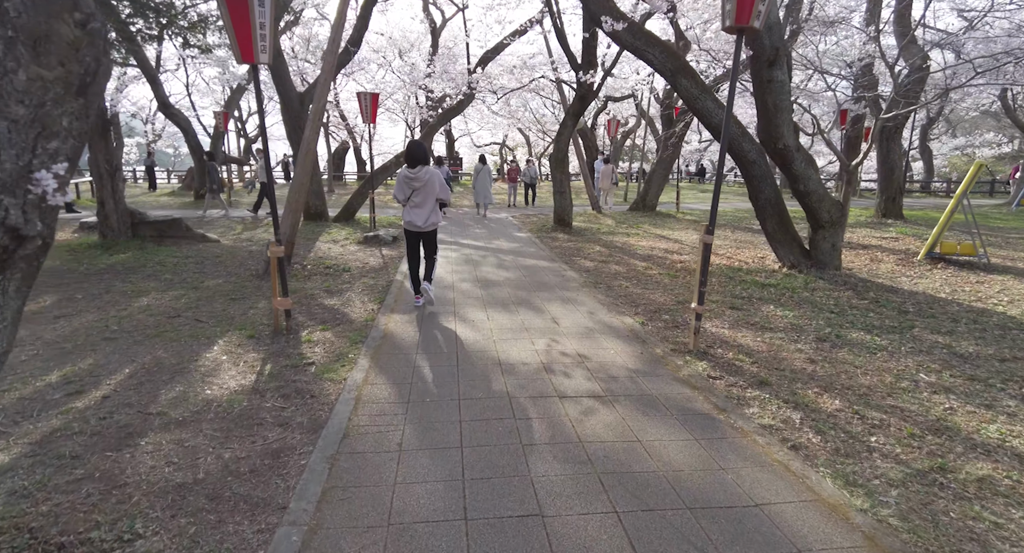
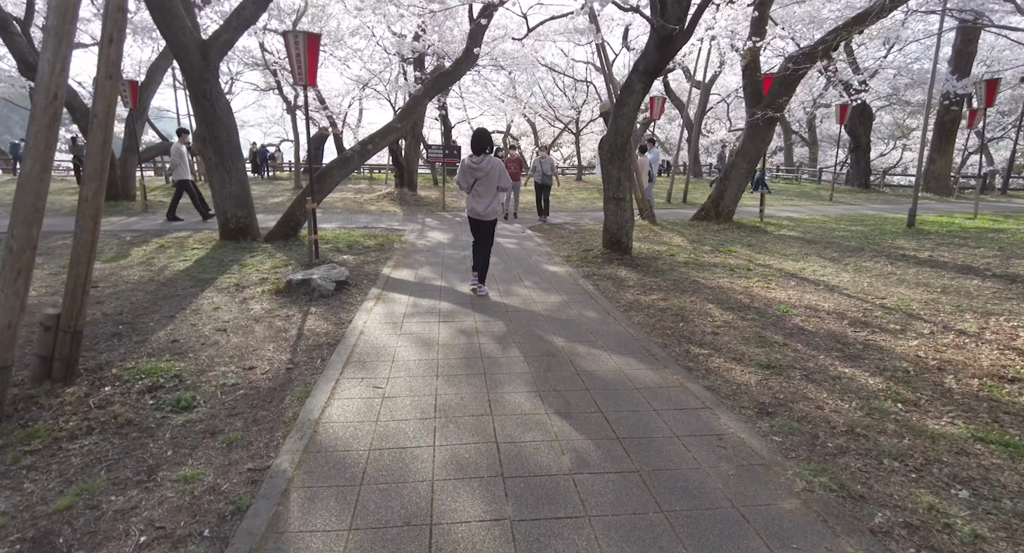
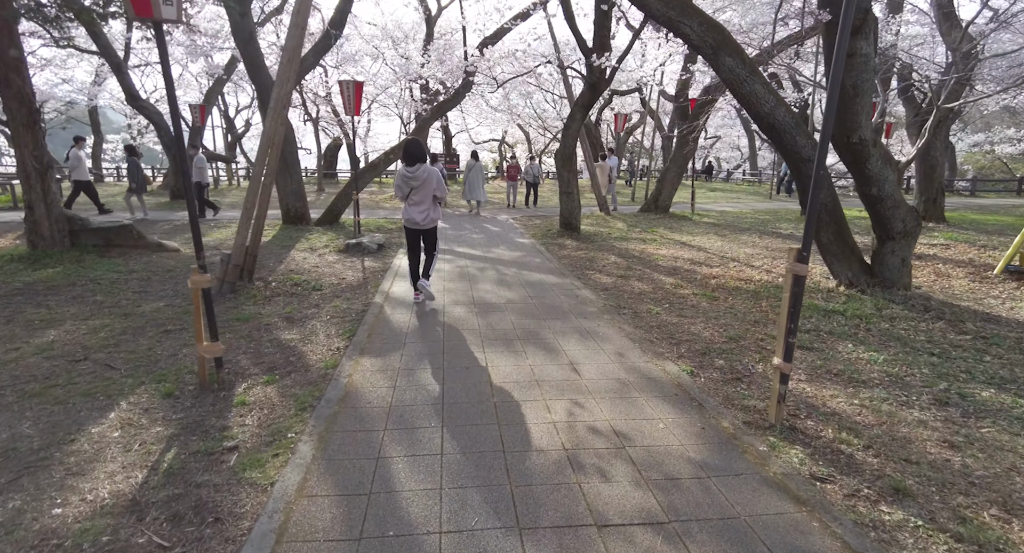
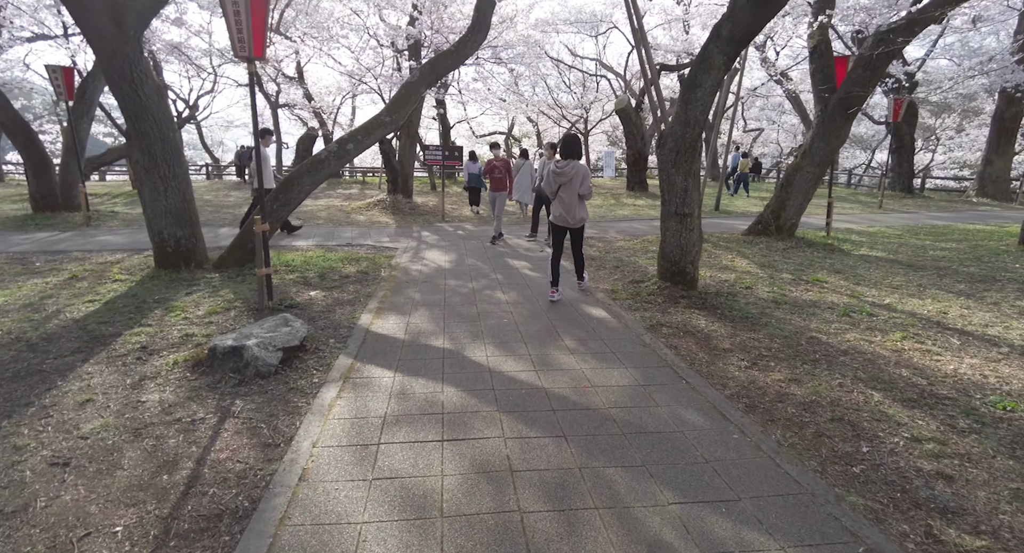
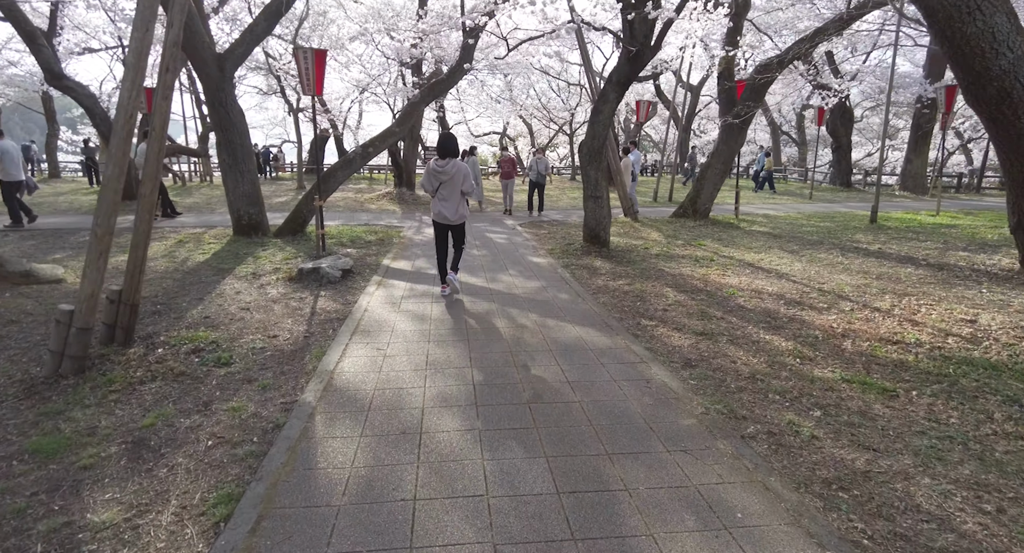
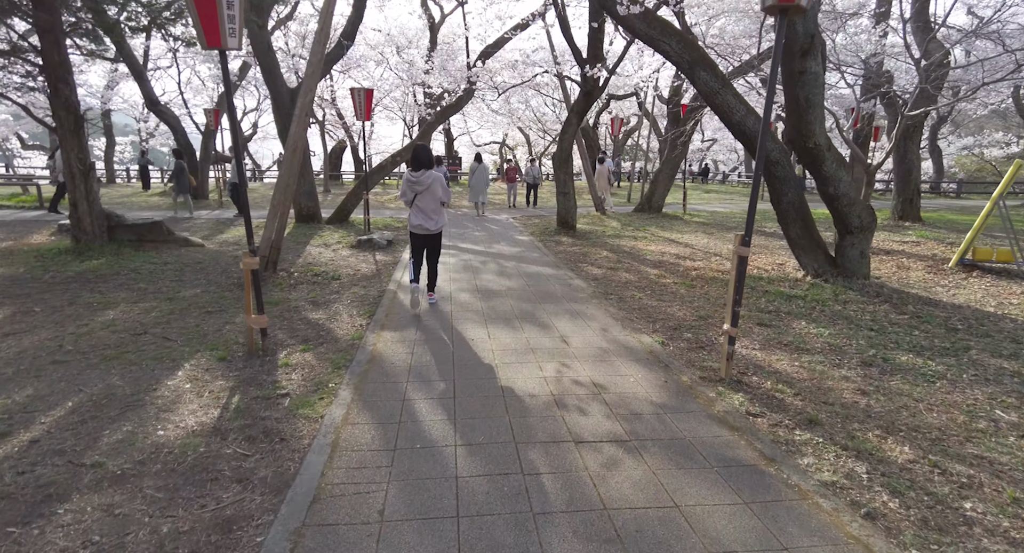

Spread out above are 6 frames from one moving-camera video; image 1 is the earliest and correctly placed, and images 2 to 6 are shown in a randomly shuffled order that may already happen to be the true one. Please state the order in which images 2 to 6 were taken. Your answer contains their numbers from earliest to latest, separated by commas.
6, 3, 5, 2, 4
